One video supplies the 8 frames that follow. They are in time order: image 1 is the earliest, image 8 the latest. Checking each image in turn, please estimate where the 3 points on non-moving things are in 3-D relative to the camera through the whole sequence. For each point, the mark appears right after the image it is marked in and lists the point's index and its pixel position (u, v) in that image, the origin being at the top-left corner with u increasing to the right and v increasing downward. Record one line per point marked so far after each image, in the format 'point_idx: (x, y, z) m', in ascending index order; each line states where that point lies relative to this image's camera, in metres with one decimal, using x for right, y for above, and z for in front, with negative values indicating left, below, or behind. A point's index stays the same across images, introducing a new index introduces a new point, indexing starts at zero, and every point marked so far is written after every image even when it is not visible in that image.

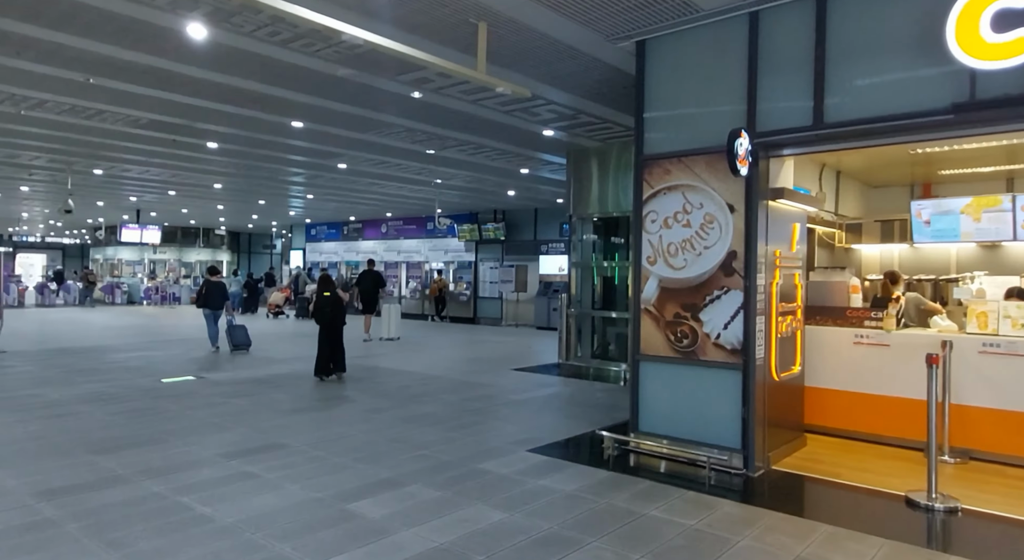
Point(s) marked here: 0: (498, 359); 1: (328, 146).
0: (-0.3, -1.5, +13.0) m
1: (-3.1, +2.2, +11.8) m
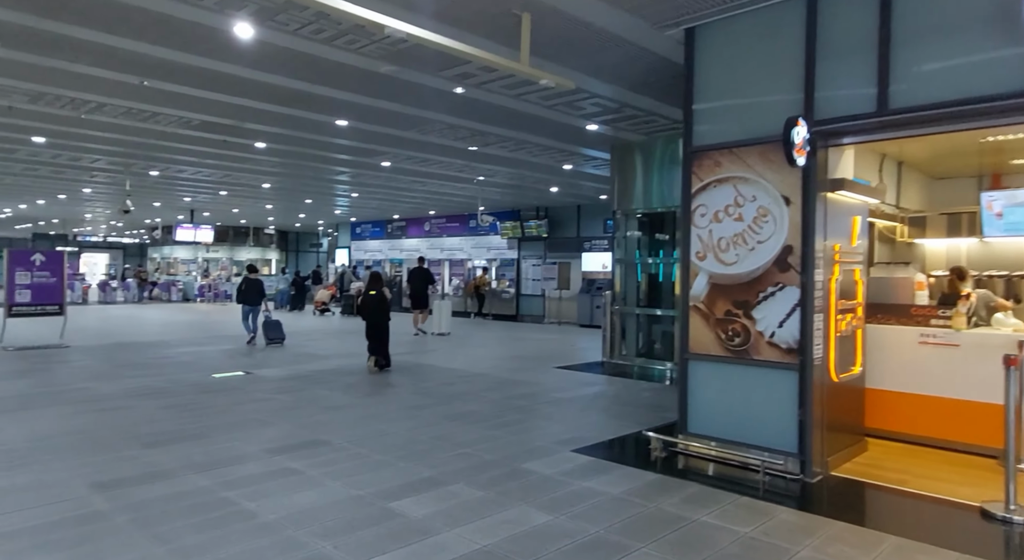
0: (+0.5, -1.4, +12.9) m
1: (-2.4, +2.3, +11.8) m
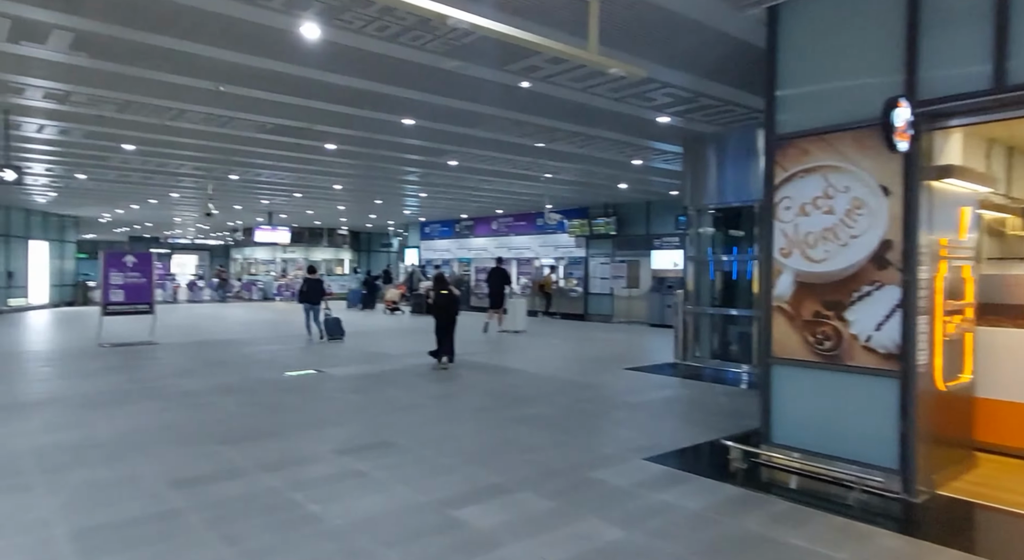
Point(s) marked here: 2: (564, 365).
0: (+1.8, -1.4, +12.6) m
1: (-1.2, +2.3, +11.8) m
2: (+0.9, -1.4, +11.4) m
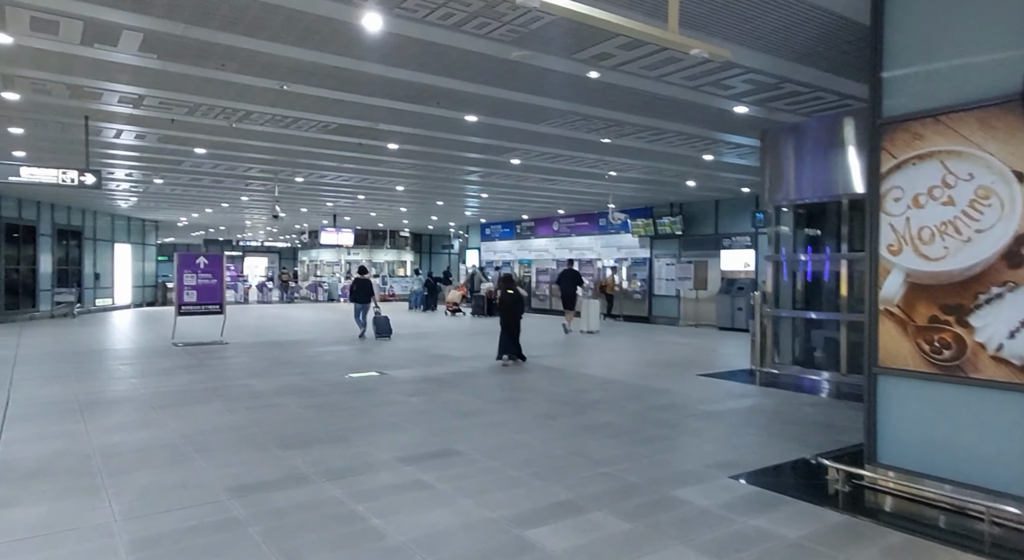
0: (+2.9, -1.4, +12.0) m
1: (-0.2, +2.3, +11.5) m
2: (+1.9, -1.4, +10.9) m
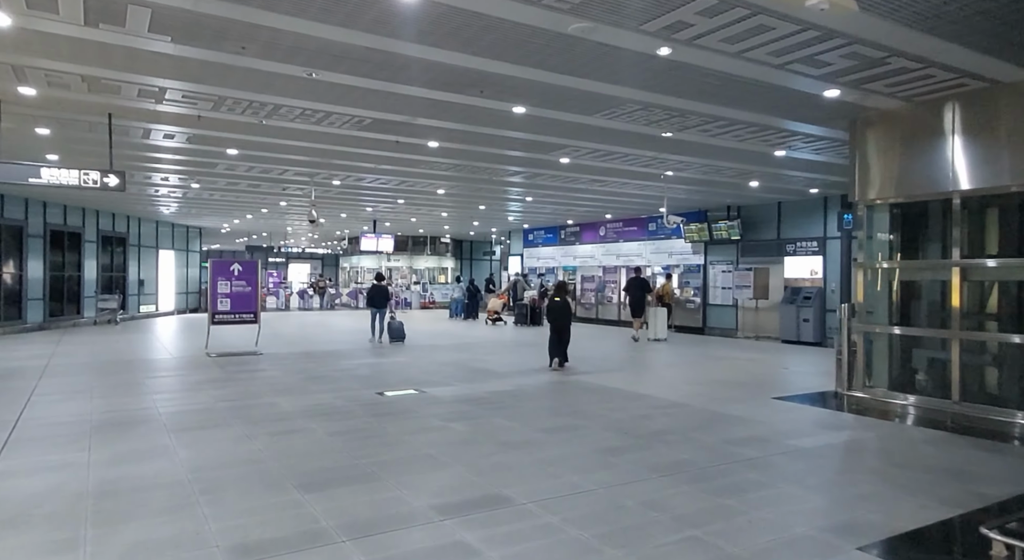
0: (+3.7, -1.6, +10.8) m
1: (+0.6, +2.1, +10.5) m
2: (+2.6, -1.5, +9.7) m
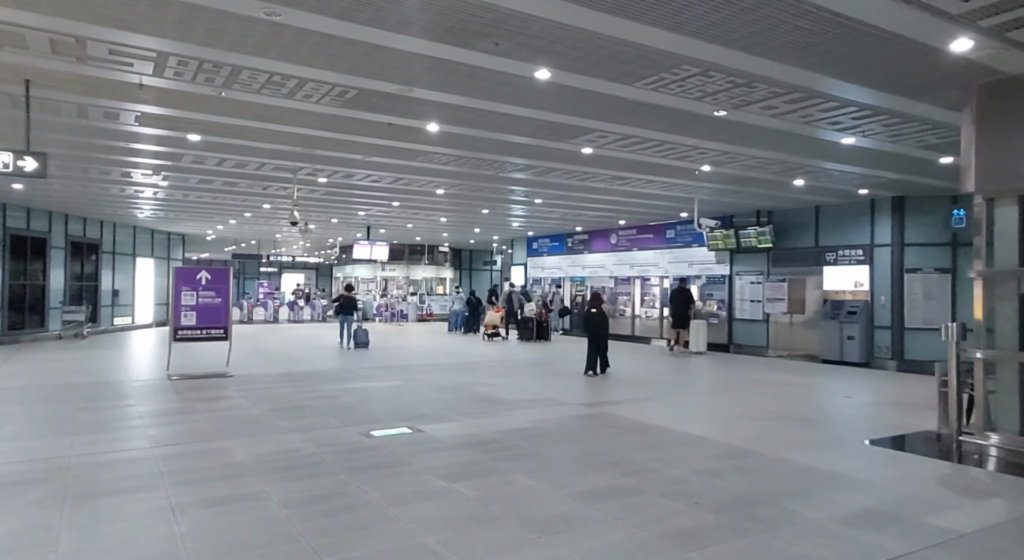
0: (+3.9, -1.7, +8.9) m
1: (+0.8, +2.0, +8.7) m
2: (+2.8, -1.7, +7.8) m
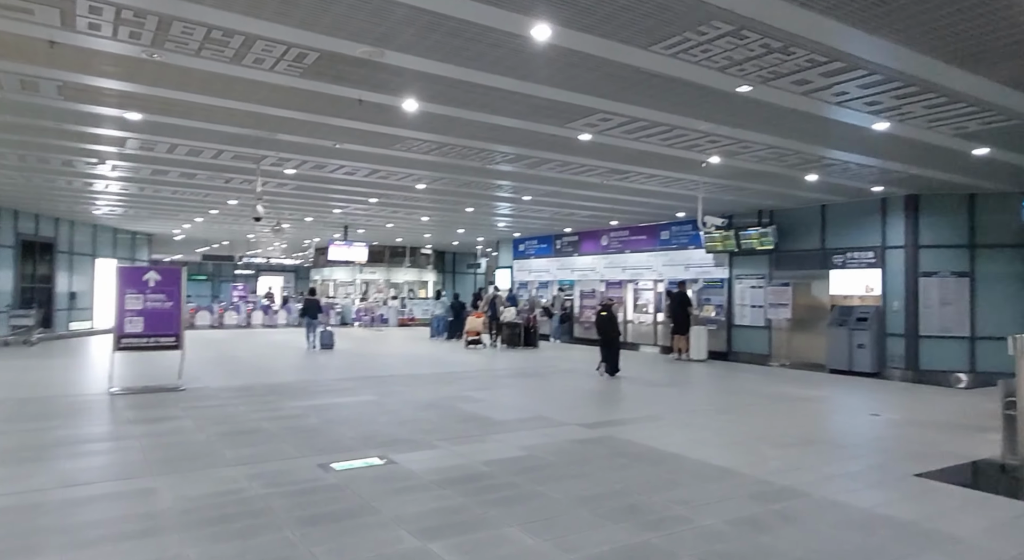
0: (+3.7, -1.8, +7.8) m
1: (+0.7, +2.0, +7.5) m
2: (+2.7, -1.7, +6.7) m
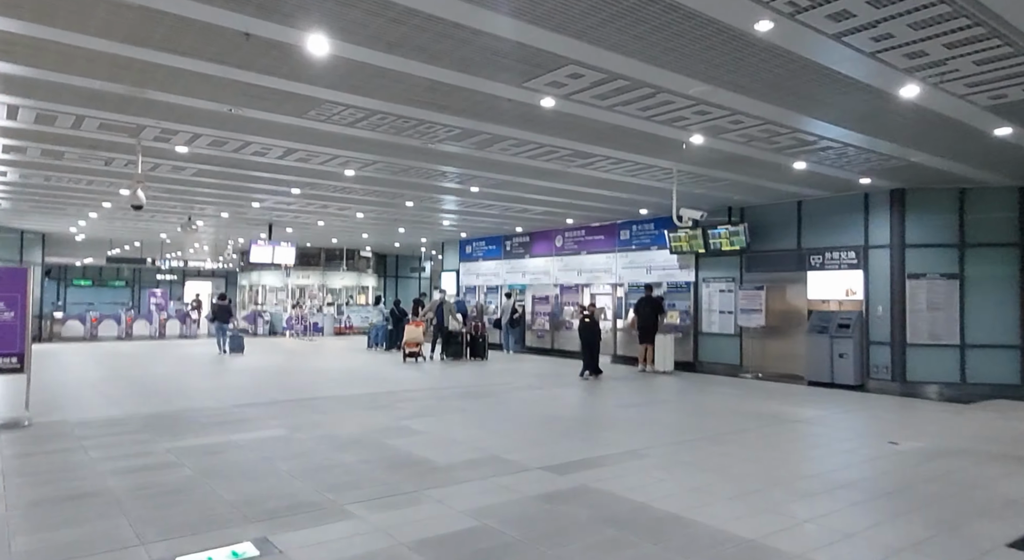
0: (+3.3, -1.8, +6.1) m
1: (+0.2, +2.0, +5.6) m
2: (+2.3, -1.7, +4.9) m
